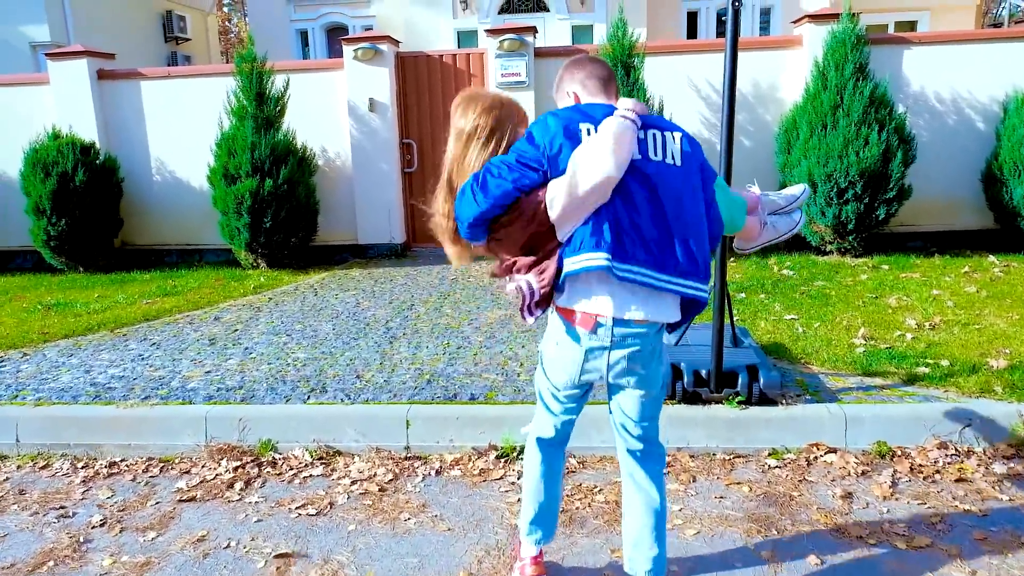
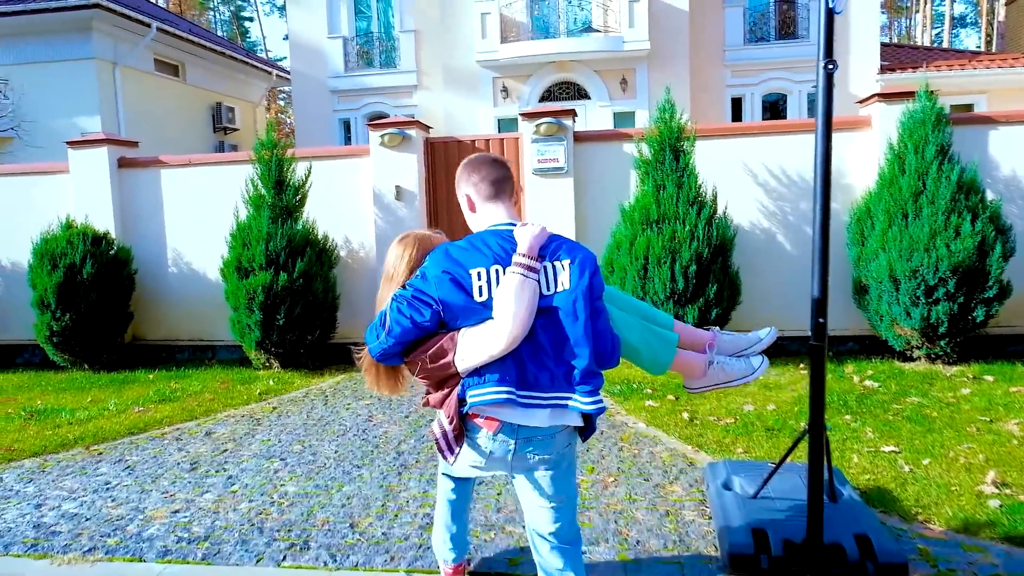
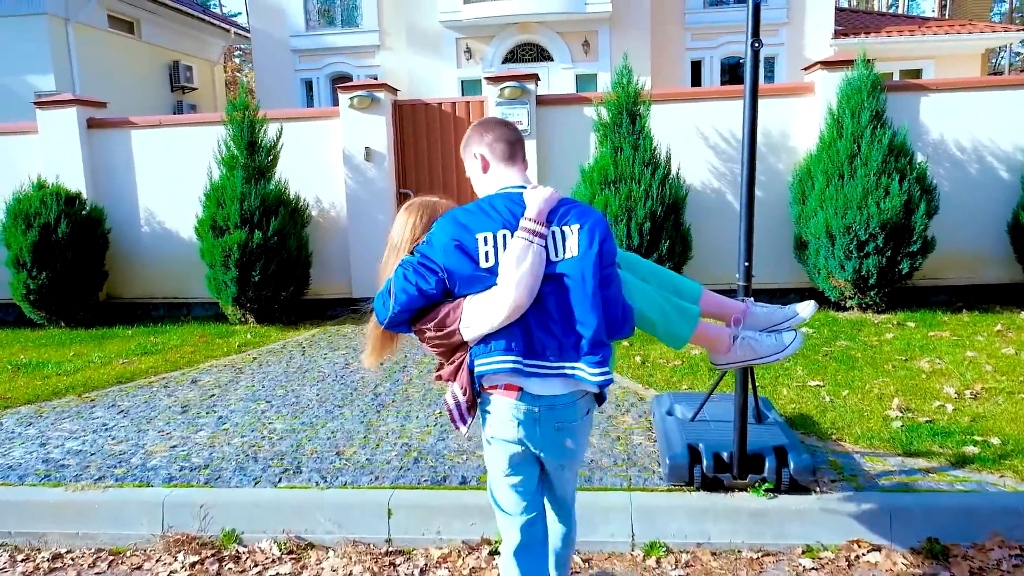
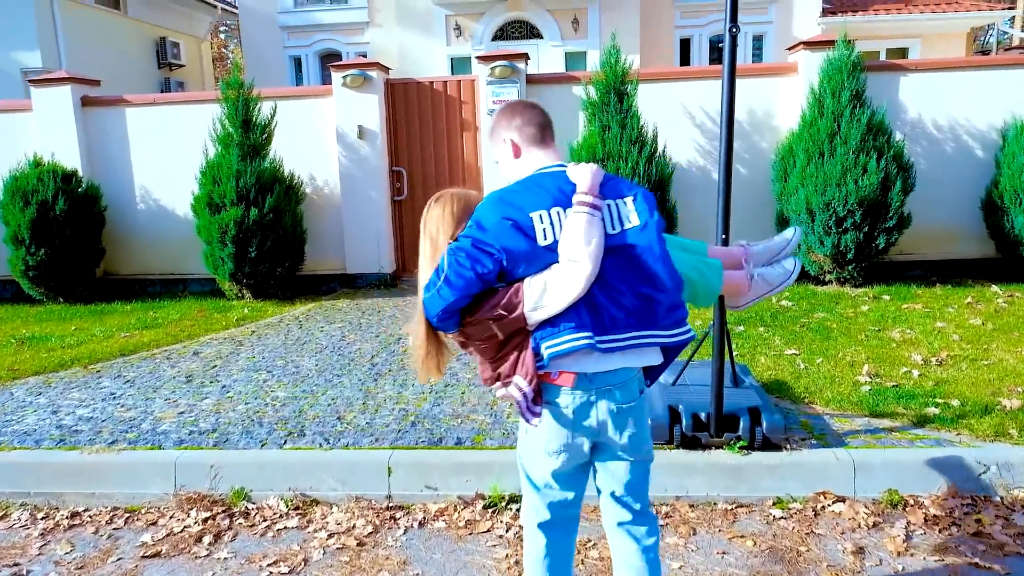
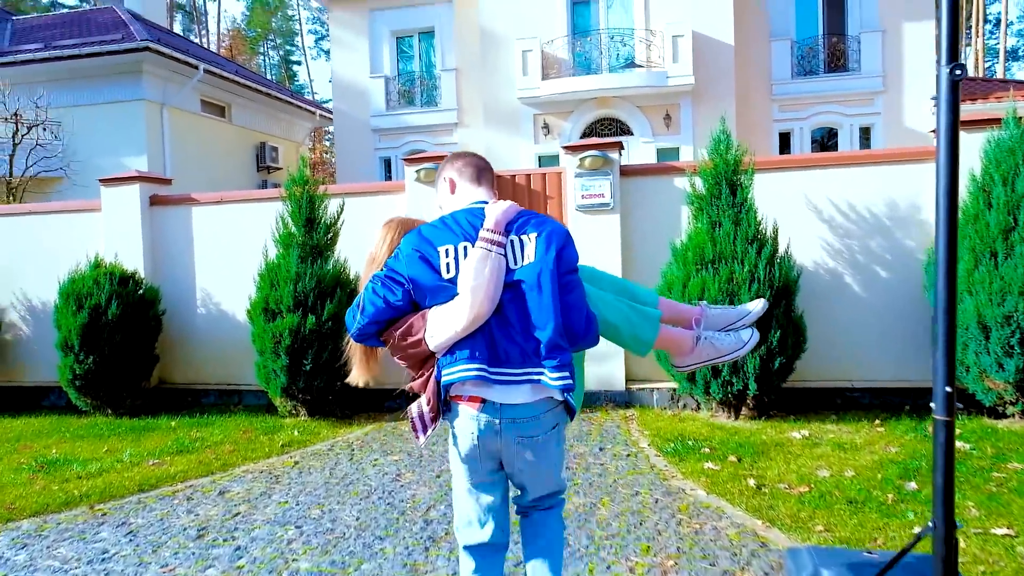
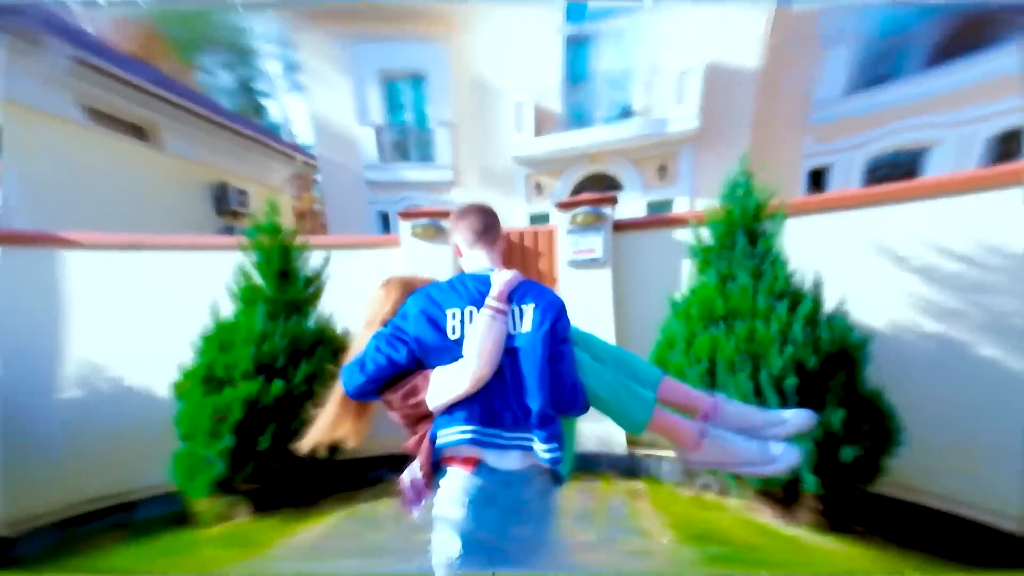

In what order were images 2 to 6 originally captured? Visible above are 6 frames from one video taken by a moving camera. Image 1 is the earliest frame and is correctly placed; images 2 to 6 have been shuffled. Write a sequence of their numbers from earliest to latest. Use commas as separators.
4, 3, 2, 5, 6
